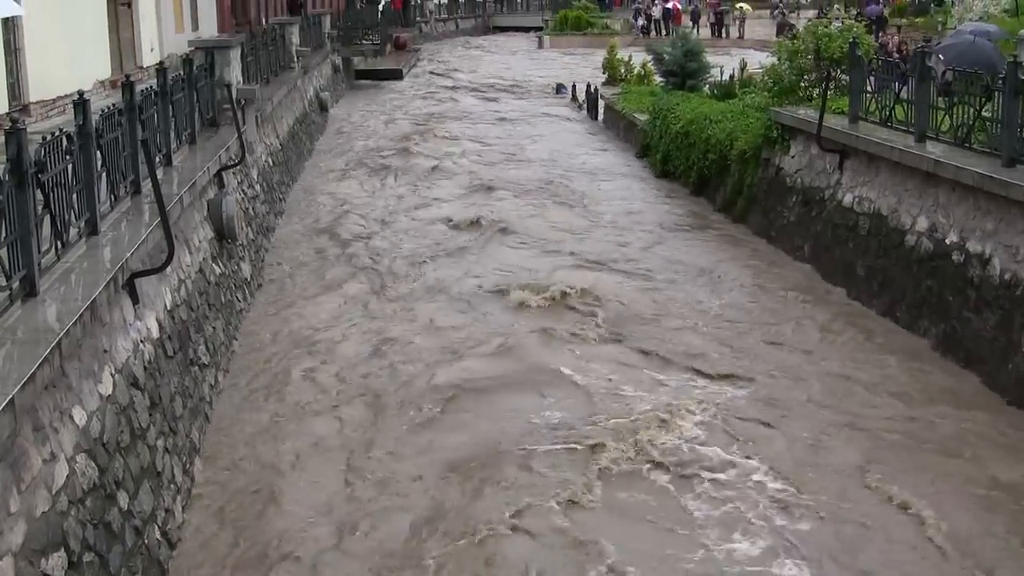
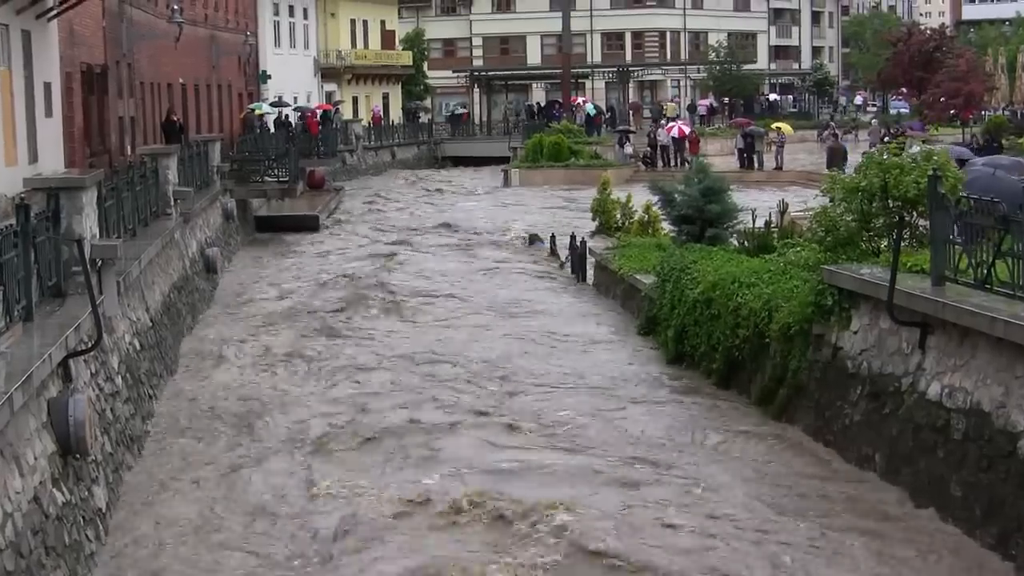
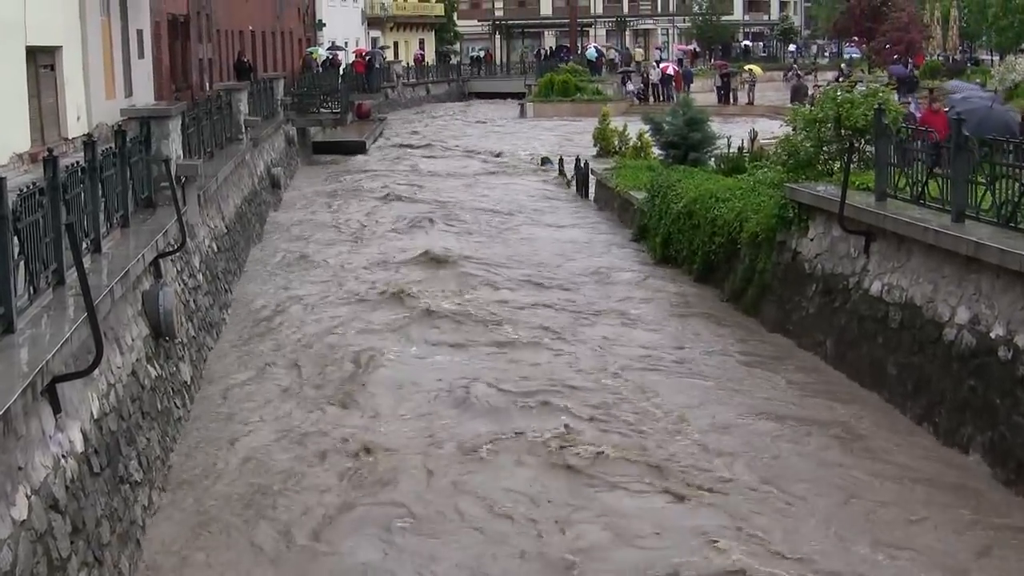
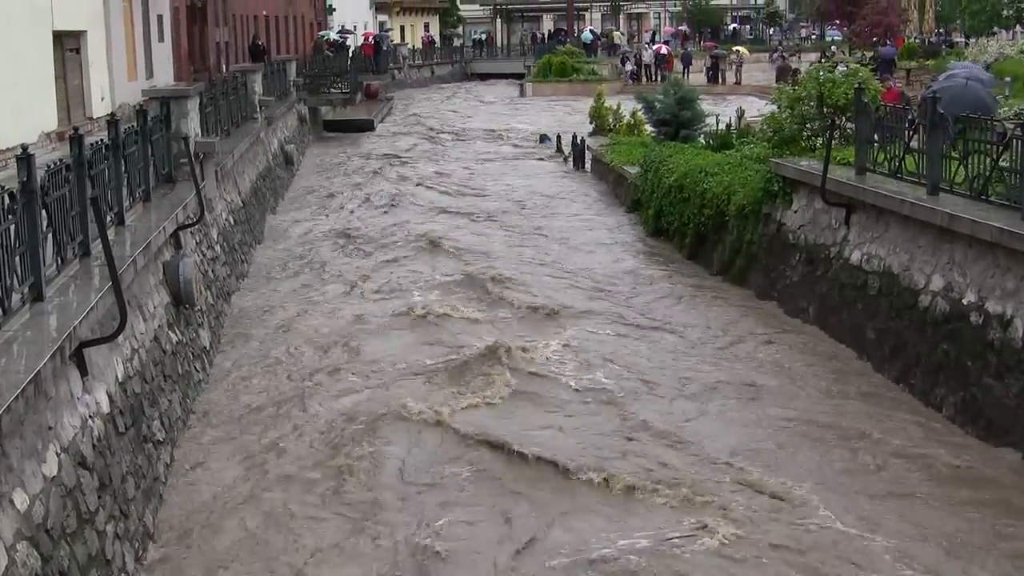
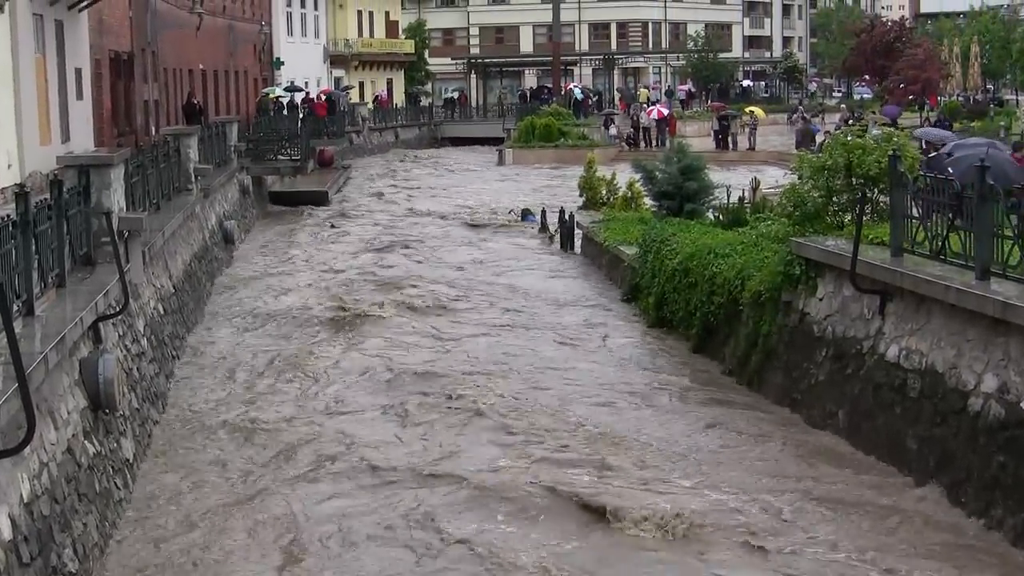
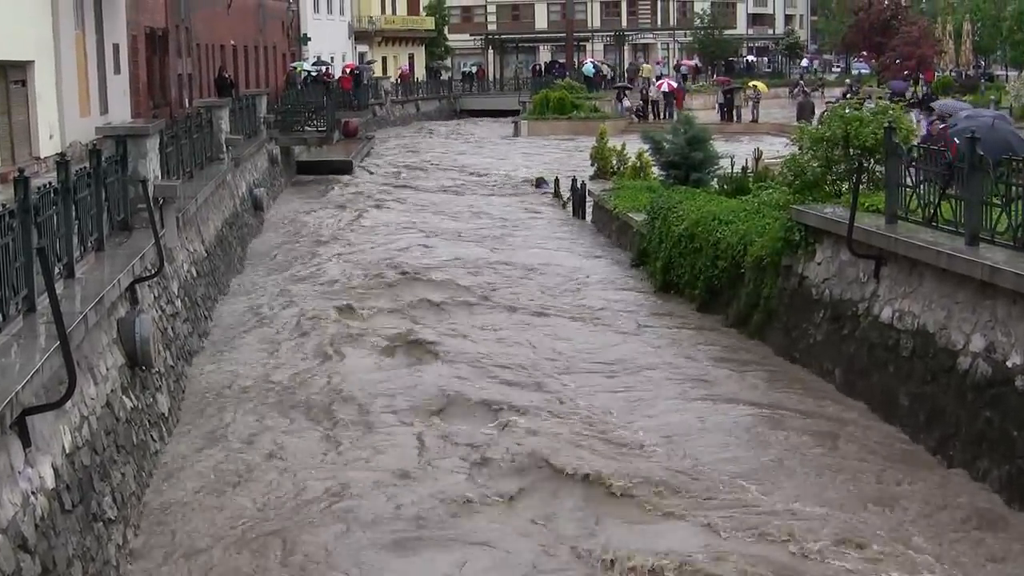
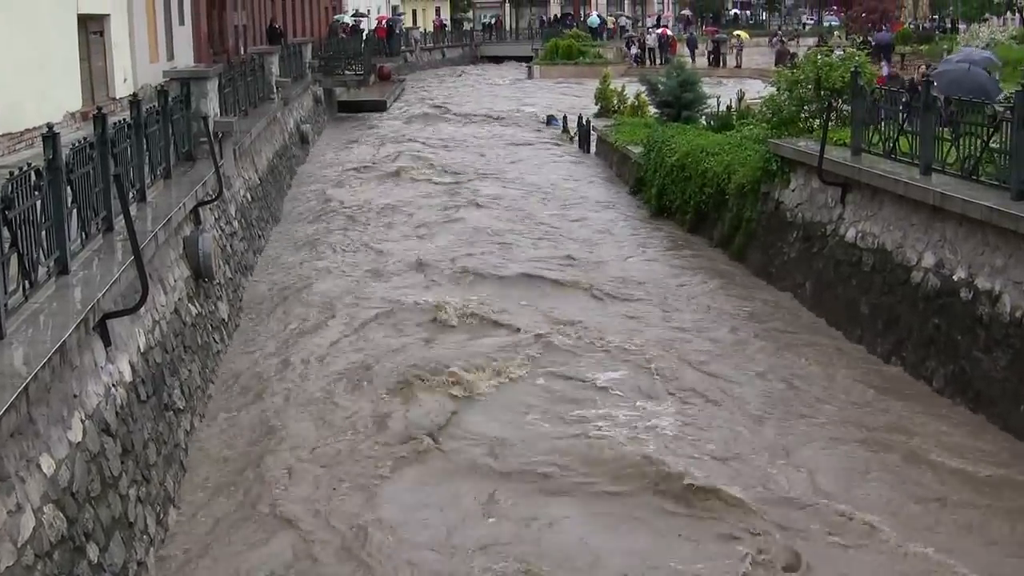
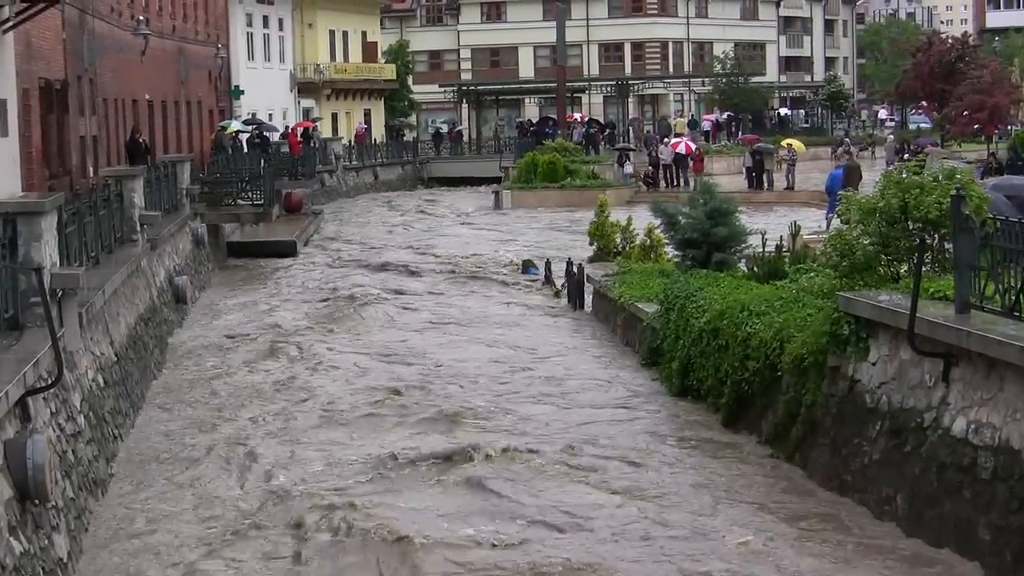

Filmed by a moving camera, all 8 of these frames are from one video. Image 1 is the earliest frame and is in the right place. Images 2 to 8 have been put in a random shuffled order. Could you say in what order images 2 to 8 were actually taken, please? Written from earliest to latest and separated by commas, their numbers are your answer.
7, 4, 3, 6, 5, 2, 8
